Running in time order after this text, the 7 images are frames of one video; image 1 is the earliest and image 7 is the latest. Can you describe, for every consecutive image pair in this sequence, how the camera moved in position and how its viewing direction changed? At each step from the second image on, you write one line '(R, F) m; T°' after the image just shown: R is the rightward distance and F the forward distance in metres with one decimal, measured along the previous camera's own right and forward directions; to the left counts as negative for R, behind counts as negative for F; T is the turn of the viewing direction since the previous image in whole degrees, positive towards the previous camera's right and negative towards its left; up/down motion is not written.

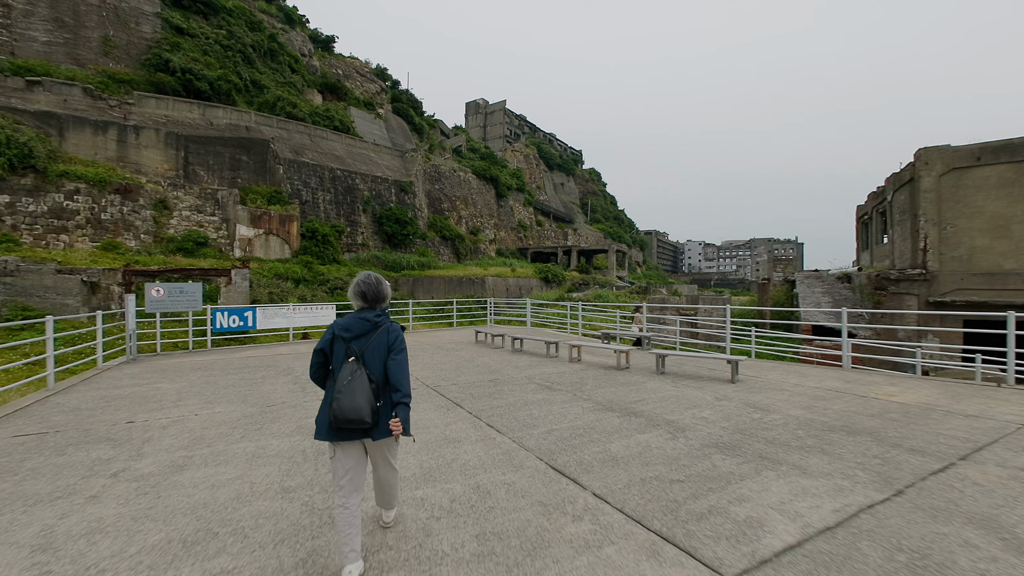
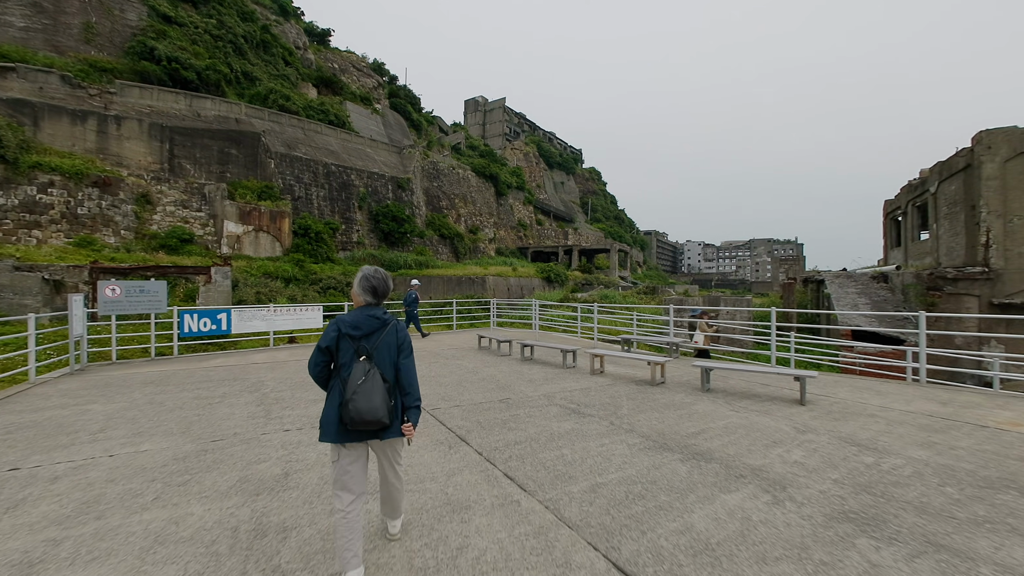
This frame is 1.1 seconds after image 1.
(-0.2, +1.2) m; 0°
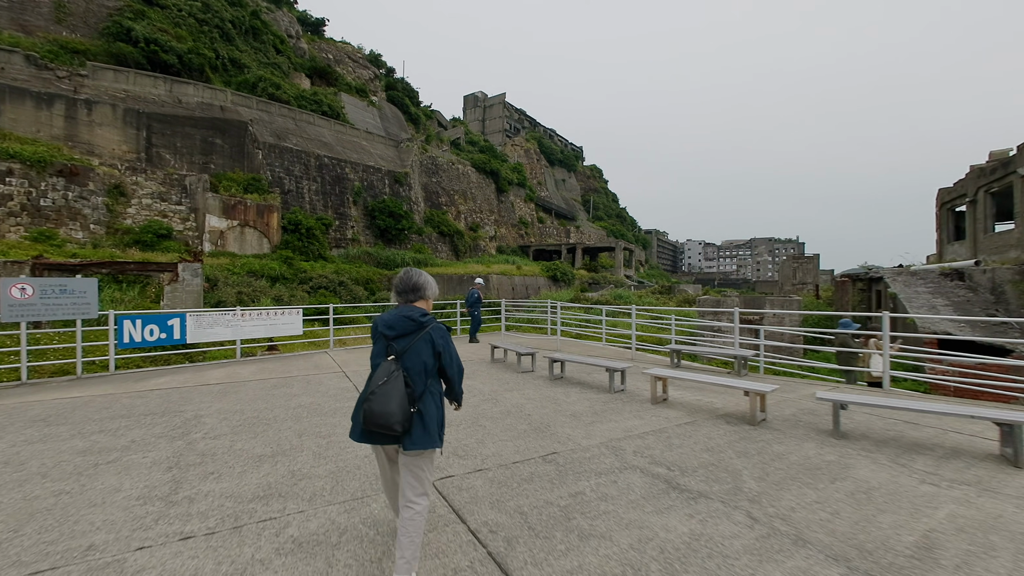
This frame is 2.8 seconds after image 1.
(-0.4, +1.7) m; 0°
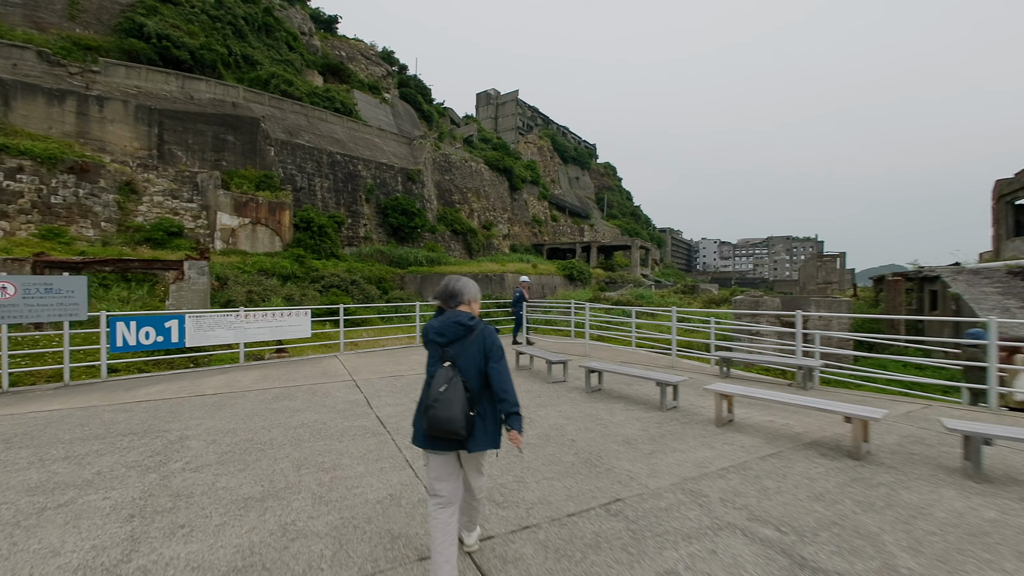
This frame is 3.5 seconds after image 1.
(-0.3, +0.7) m; -2°
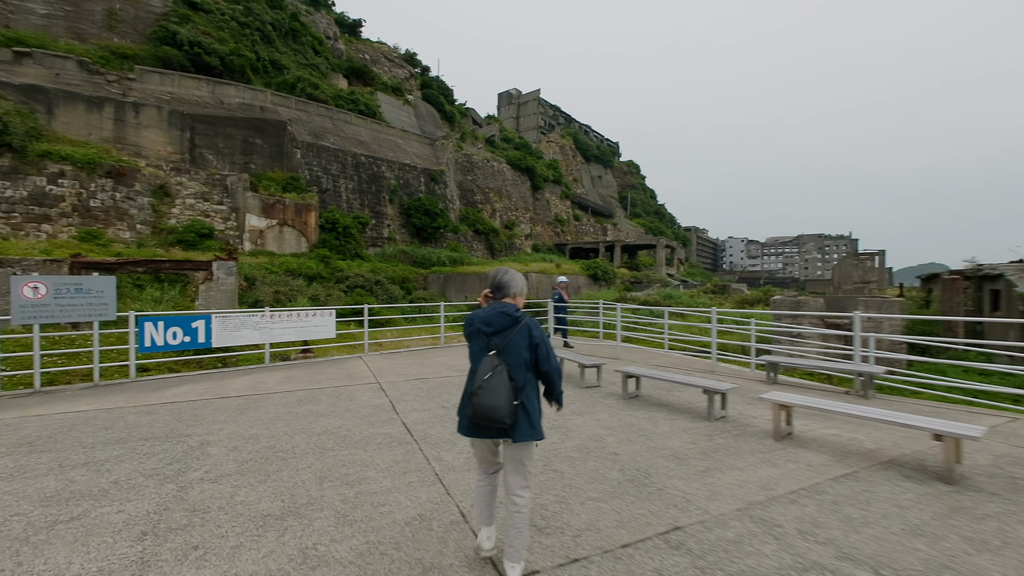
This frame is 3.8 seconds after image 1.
(-0.1, +0.3) m; -3°
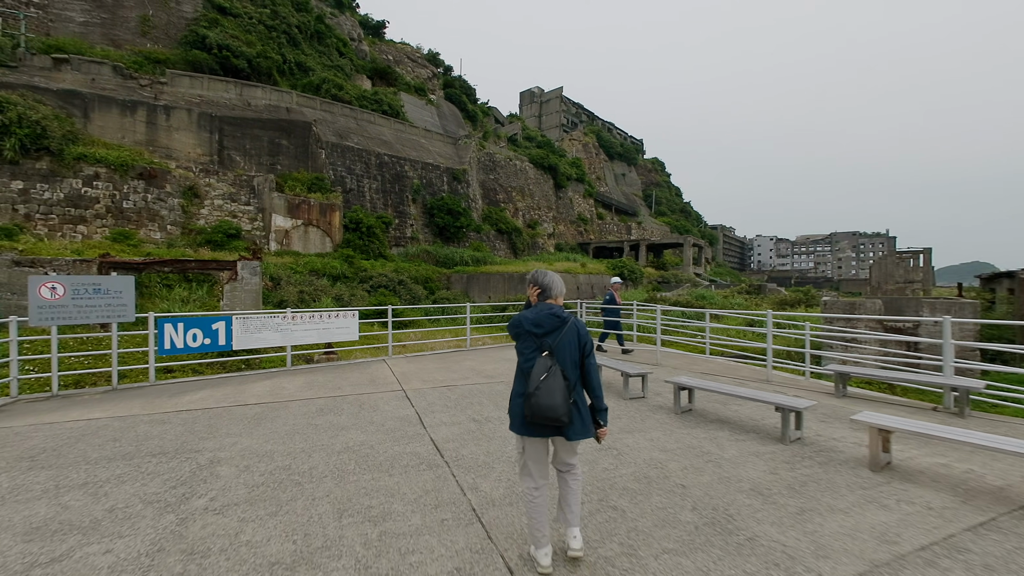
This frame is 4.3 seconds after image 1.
(-0.2, +0.5) m; -3°
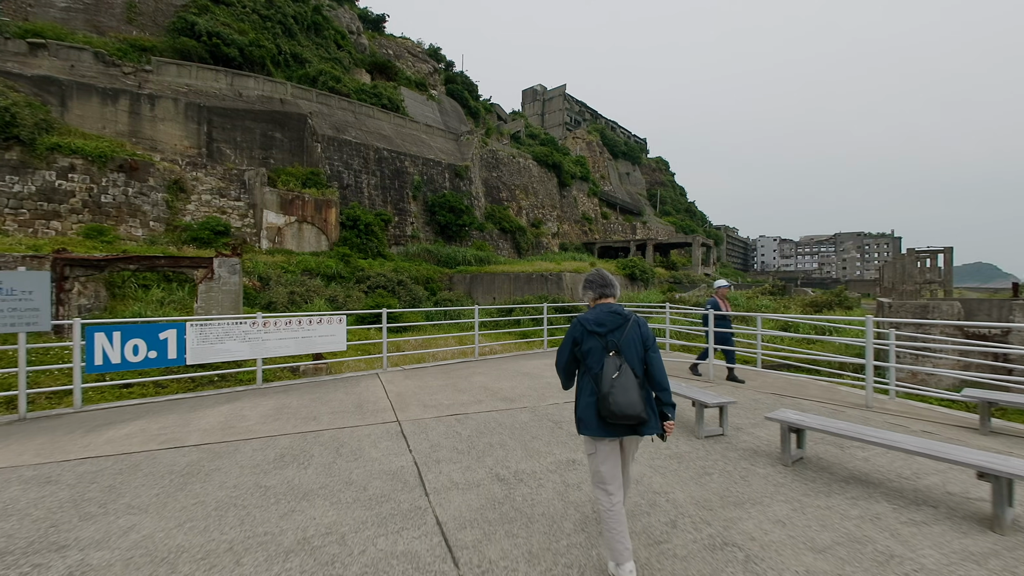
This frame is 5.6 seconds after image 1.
(-0.3, +1.3) m; 0°
